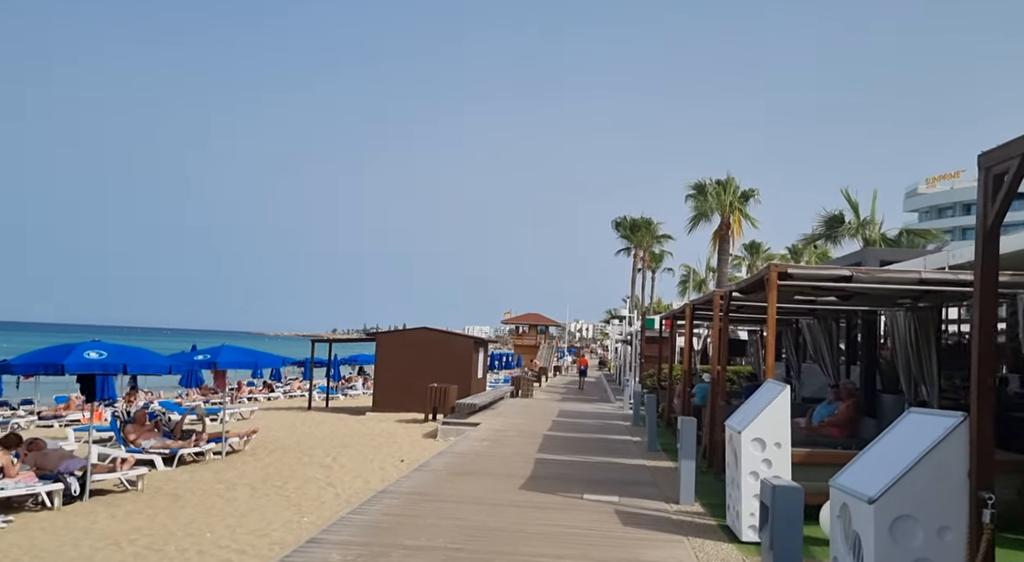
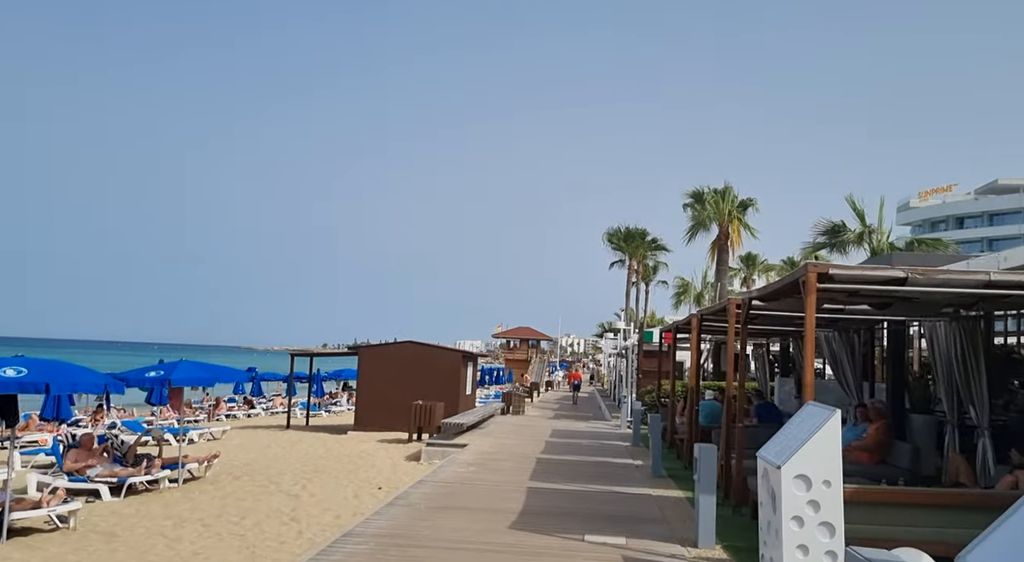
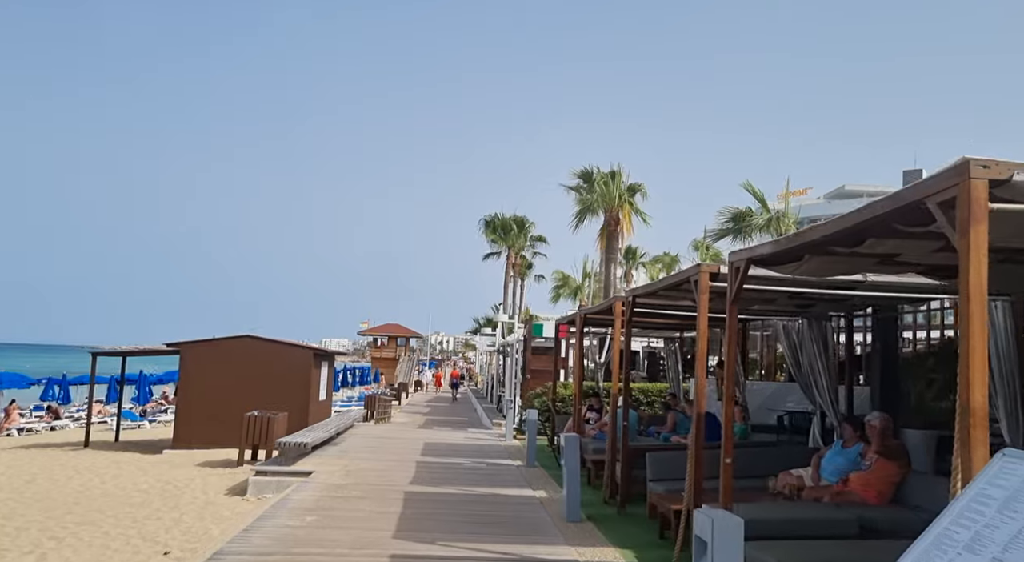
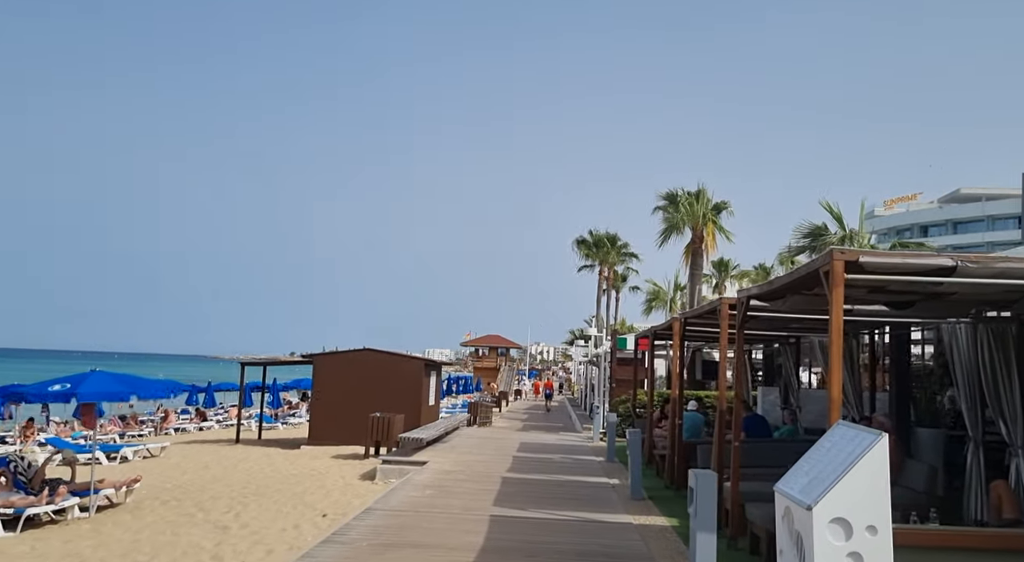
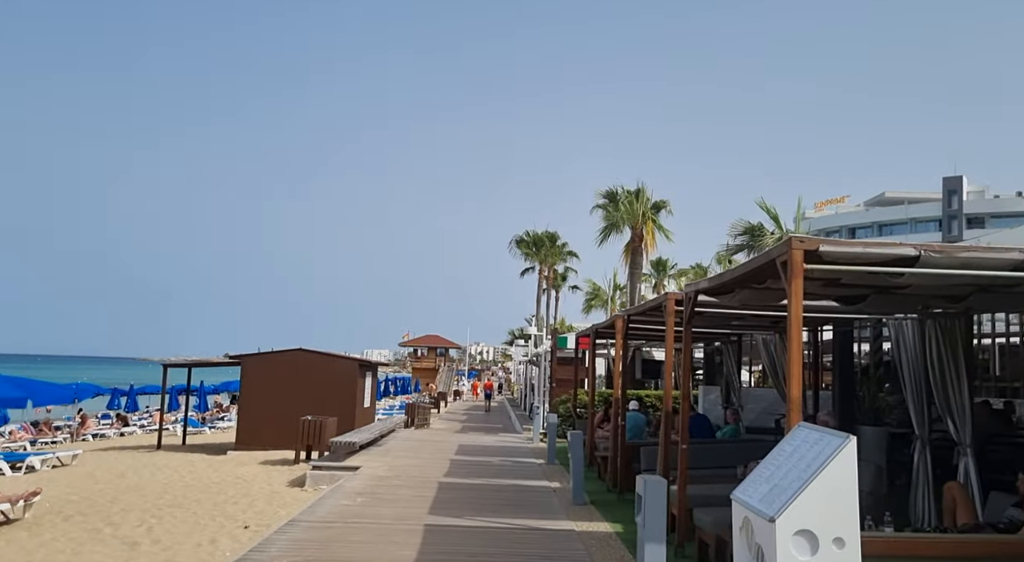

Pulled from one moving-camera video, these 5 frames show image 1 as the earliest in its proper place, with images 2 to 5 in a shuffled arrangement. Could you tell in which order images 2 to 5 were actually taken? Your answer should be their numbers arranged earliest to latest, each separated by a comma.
2, 4, 5, 3
